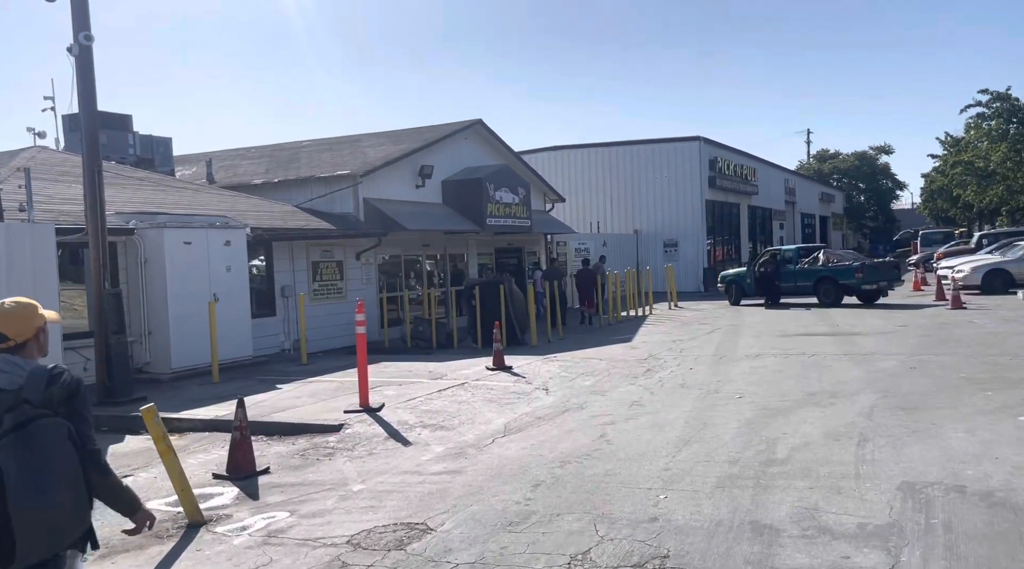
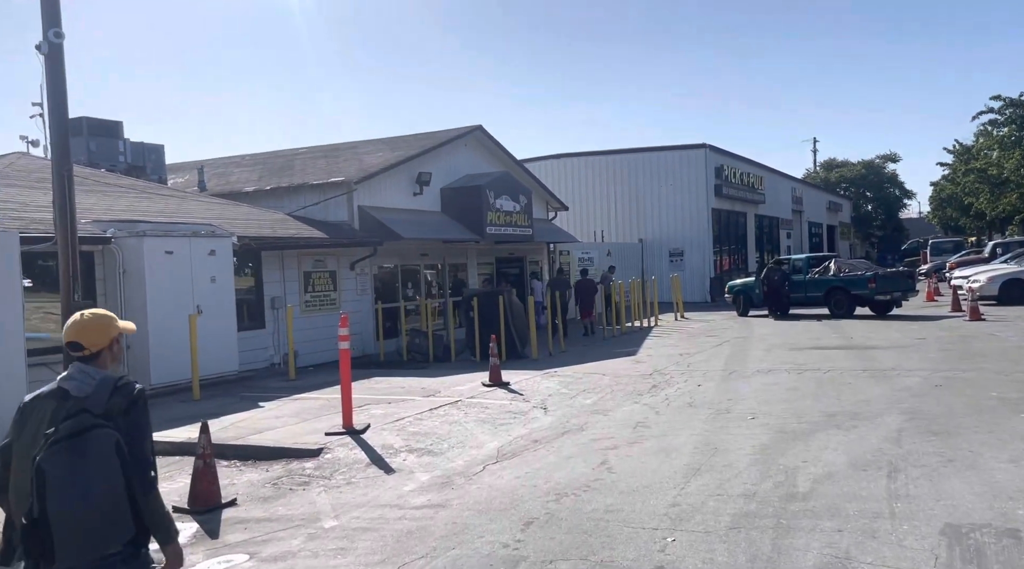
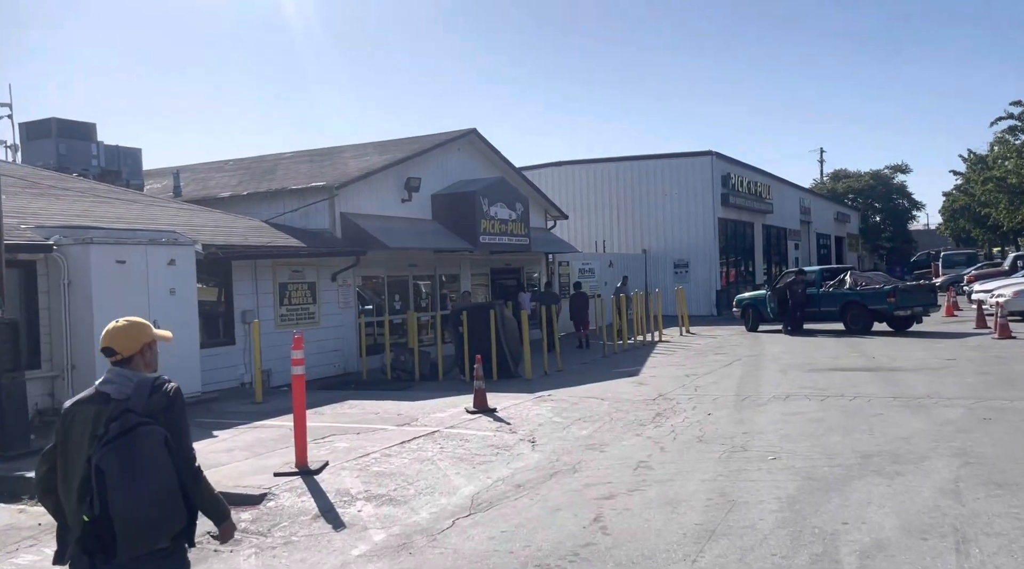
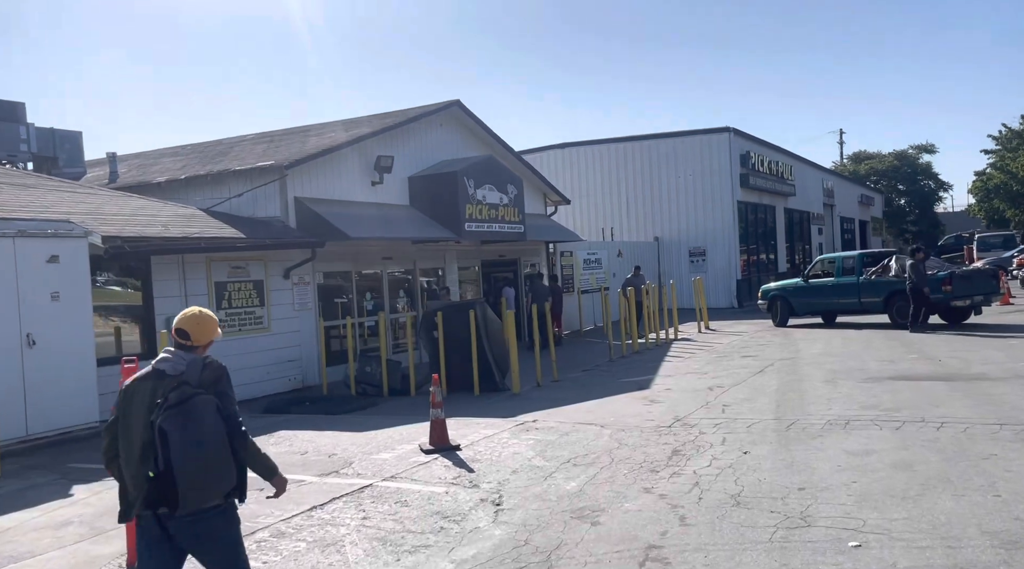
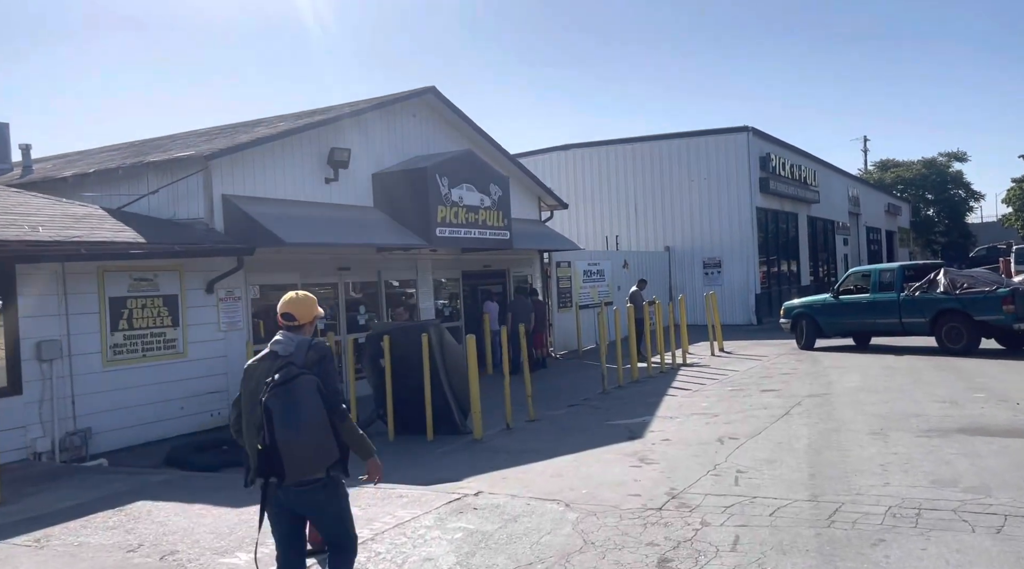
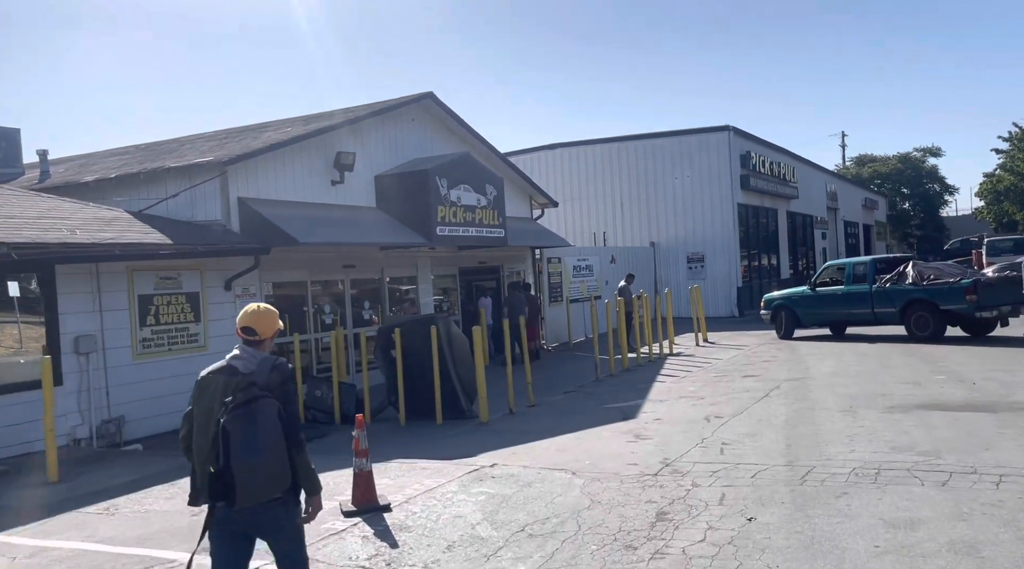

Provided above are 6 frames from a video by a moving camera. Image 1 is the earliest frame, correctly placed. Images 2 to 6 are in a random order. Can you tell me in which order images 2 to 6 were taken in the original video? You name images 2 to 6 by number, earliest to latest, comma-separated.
2, 3, 4, 6, 5
